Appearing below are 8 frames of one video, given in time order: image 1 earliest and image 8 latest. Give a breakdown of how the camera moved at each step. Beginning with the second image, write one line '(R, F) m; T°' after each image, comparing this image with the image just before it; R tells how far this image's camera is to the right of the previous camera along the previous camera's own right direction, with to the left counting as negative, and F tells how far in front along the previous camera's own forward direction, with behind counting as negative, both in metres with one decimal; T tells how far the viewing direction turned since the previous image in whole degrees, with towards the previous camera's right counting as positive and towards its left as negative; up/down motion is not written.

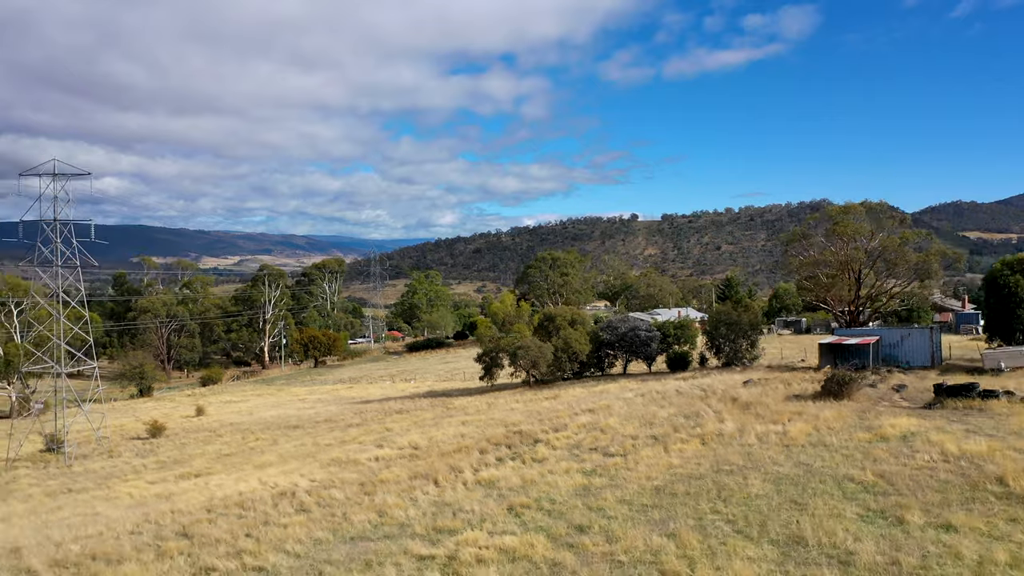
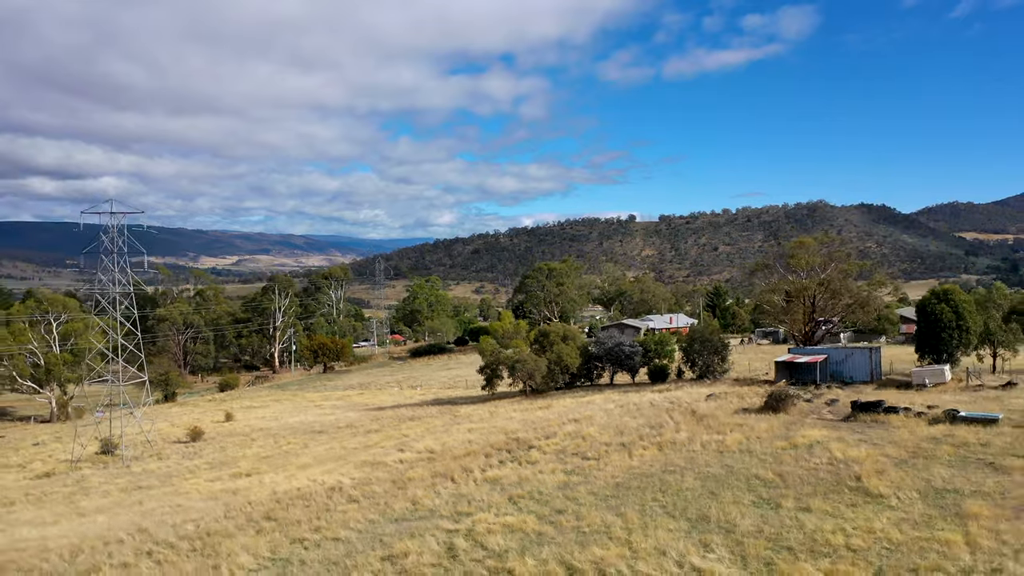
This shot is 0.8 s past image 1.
(0.0, -2.3) m; 0°
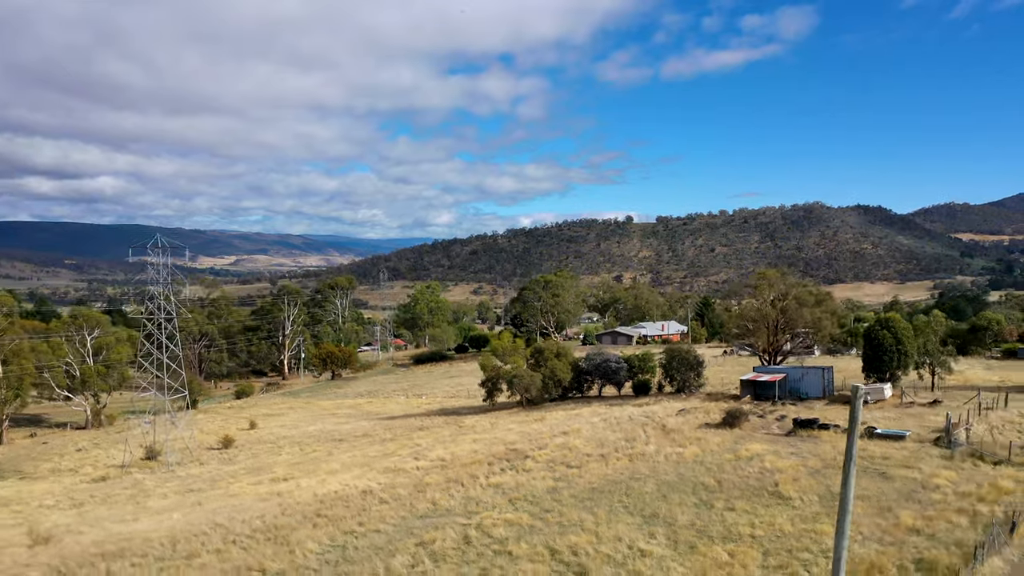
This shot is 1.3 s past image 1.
(0.0, -2.4) m; 0°
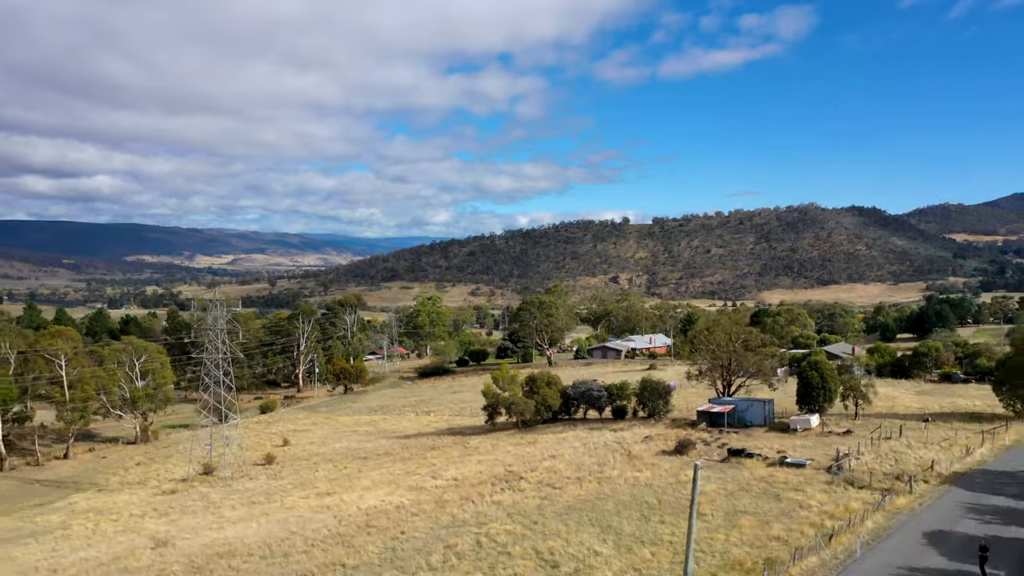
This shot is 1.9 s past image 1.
(0.0, -4.2) m; 0°
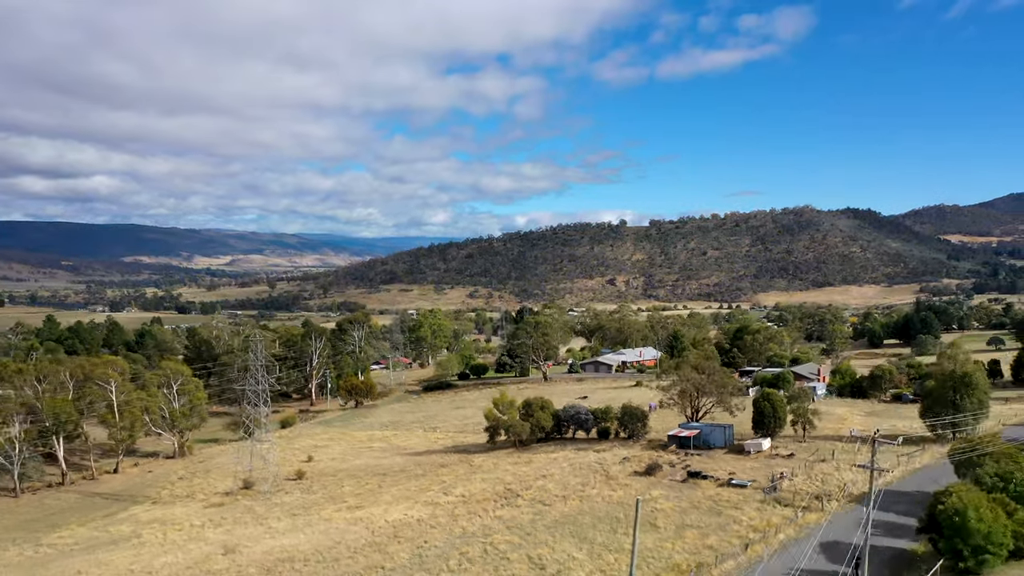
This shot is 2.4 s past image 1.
(0.0, -4.1) m; 0°
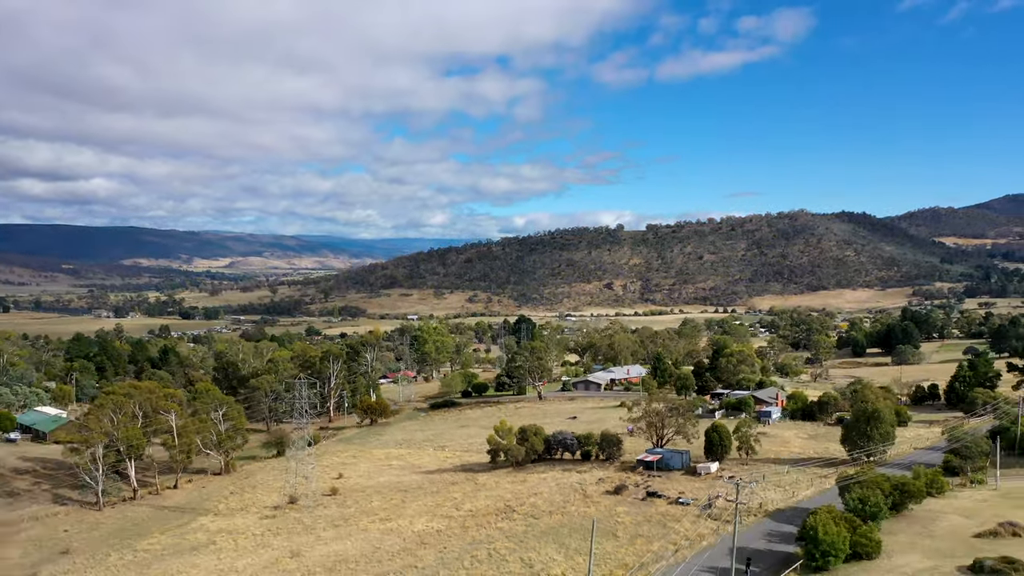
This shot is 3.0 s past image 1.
(+0.1, -6.5) m; 0°
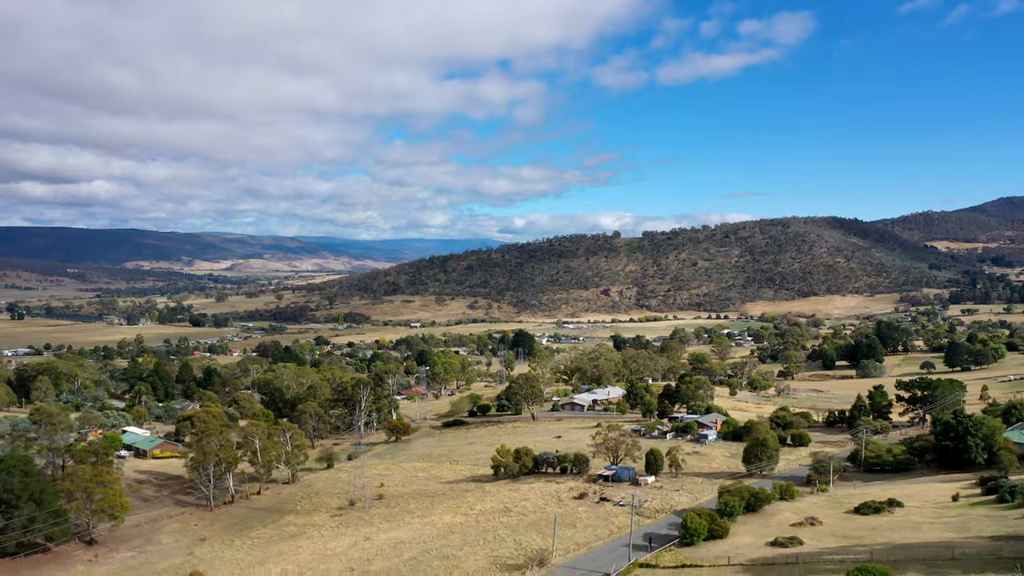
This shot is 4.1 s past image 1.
(+0.2, -14.2) m; 0°
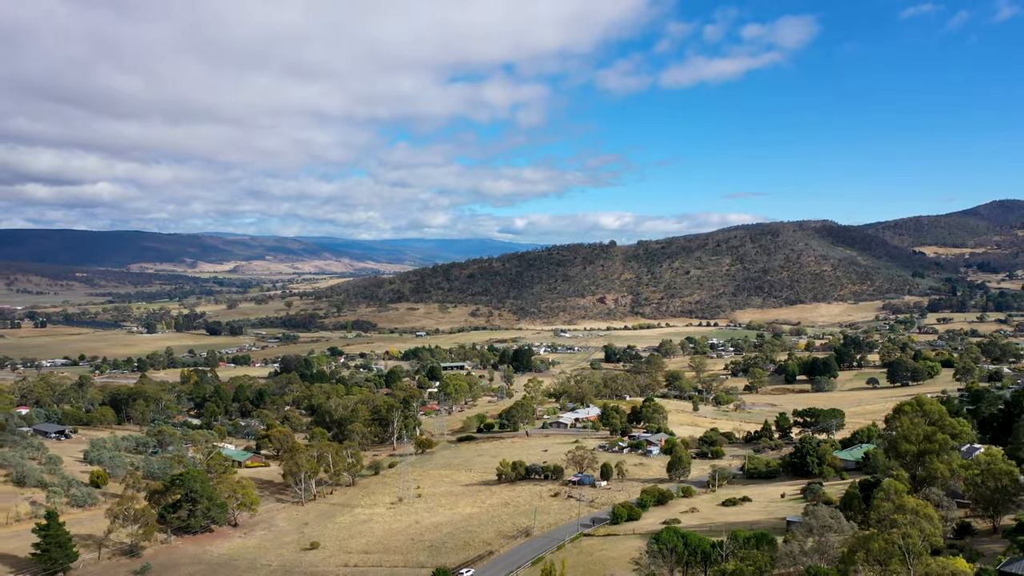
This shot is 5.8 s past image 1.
(+0.3, -22.9) m; 0°
